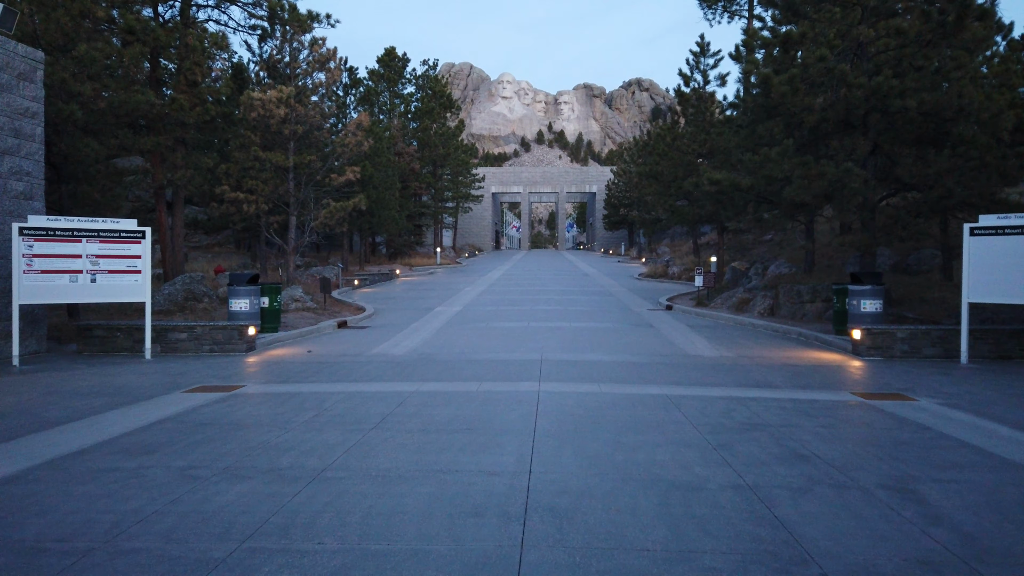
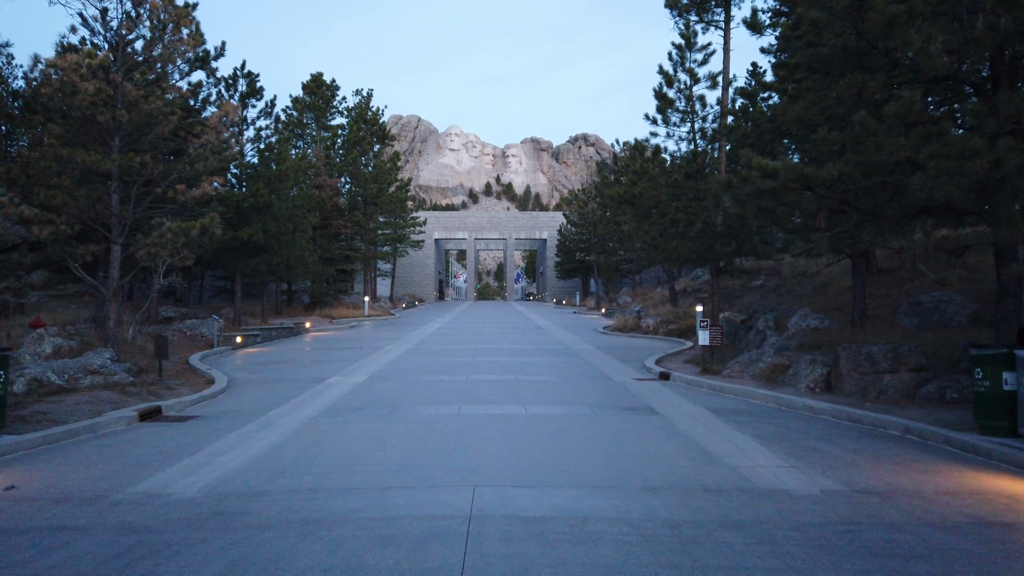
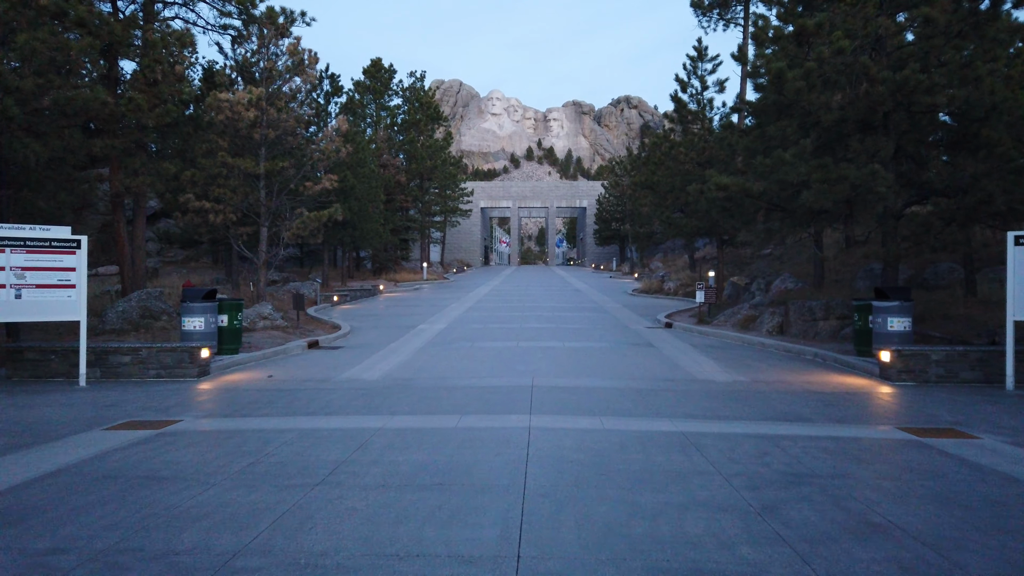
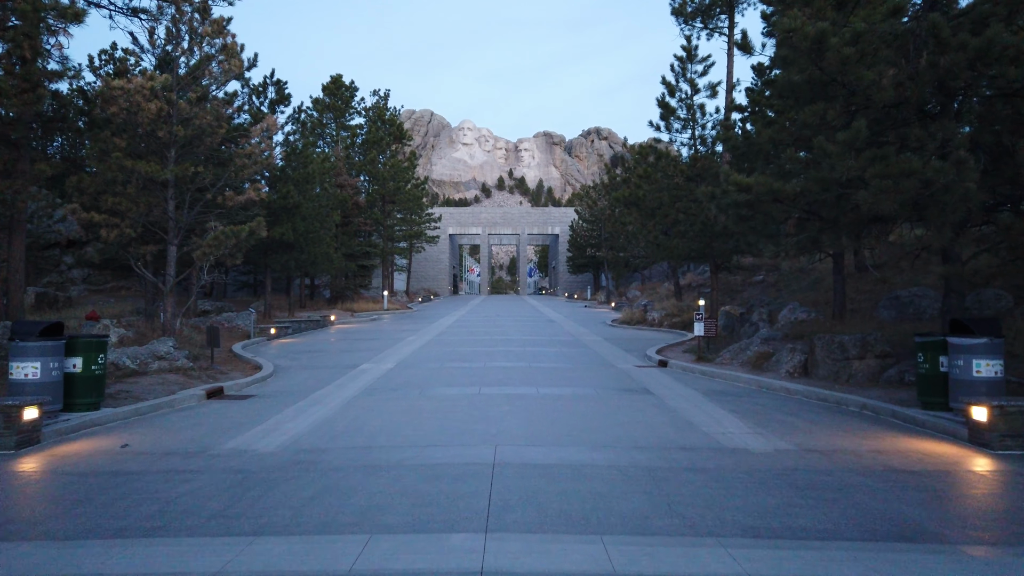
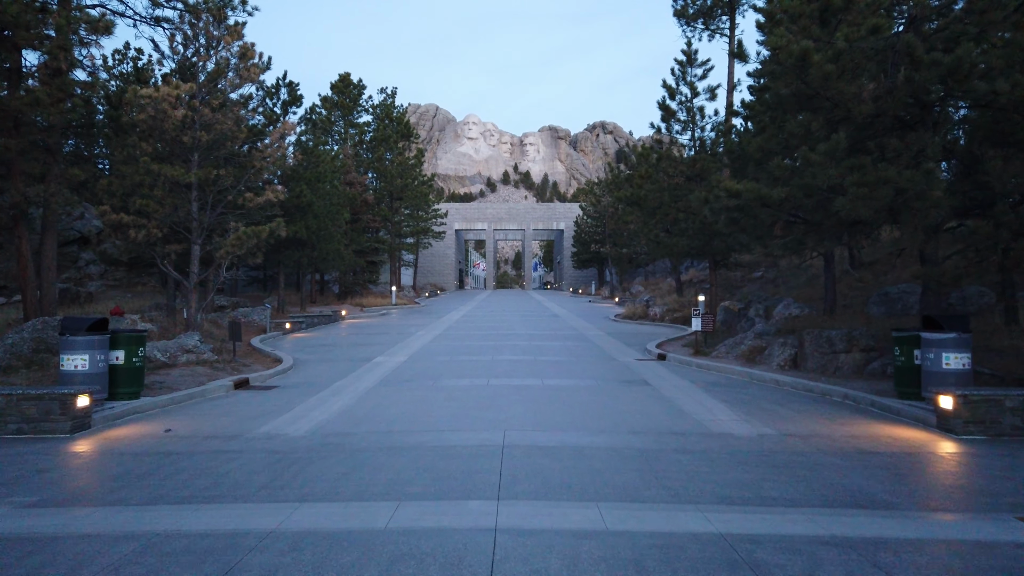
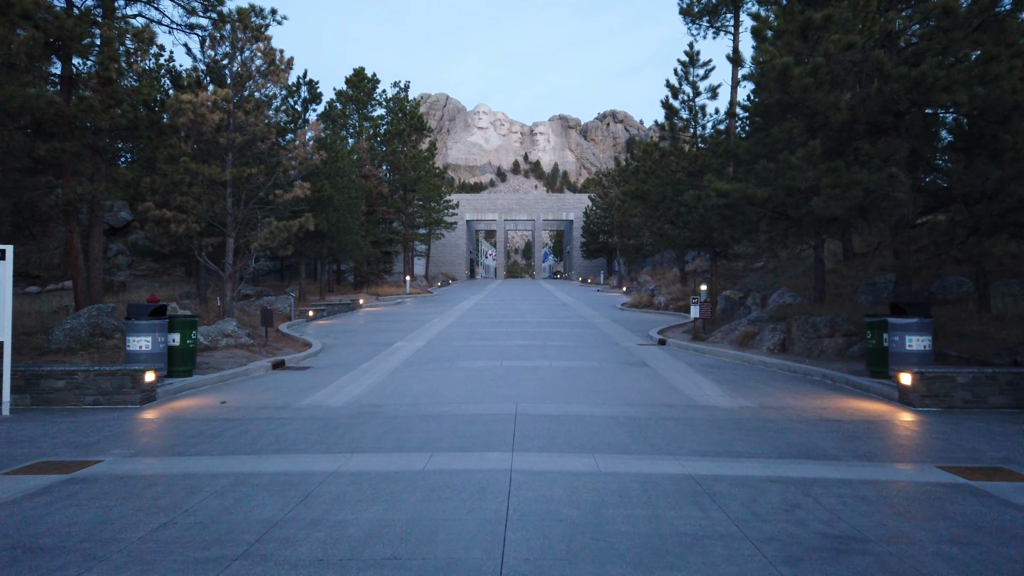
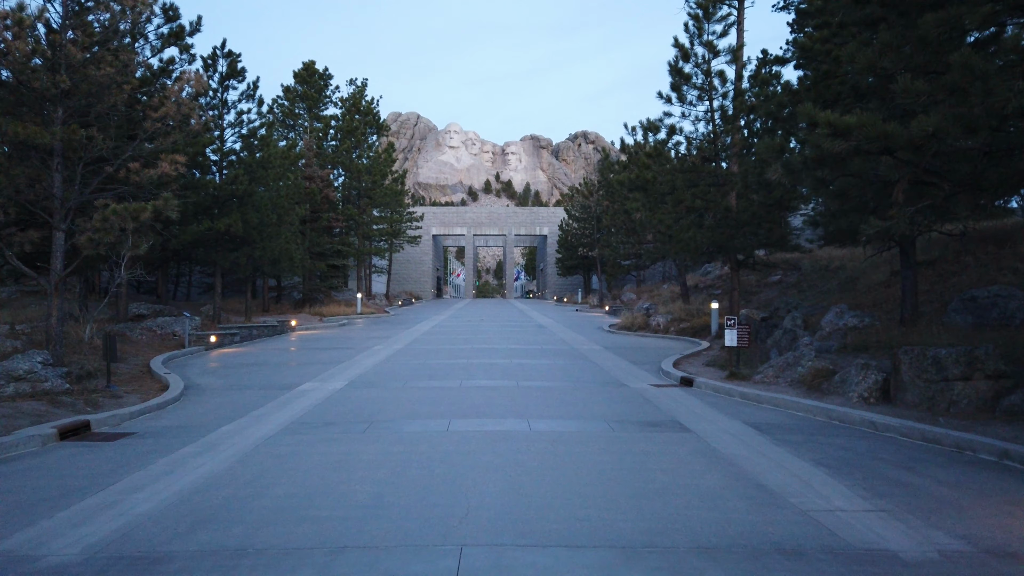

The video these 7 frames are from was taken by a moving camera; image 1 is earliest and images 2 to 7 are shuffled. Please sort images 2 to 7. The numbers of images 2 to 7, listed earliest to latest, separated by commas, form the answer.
3, 6, 5, 4, 2, 7
